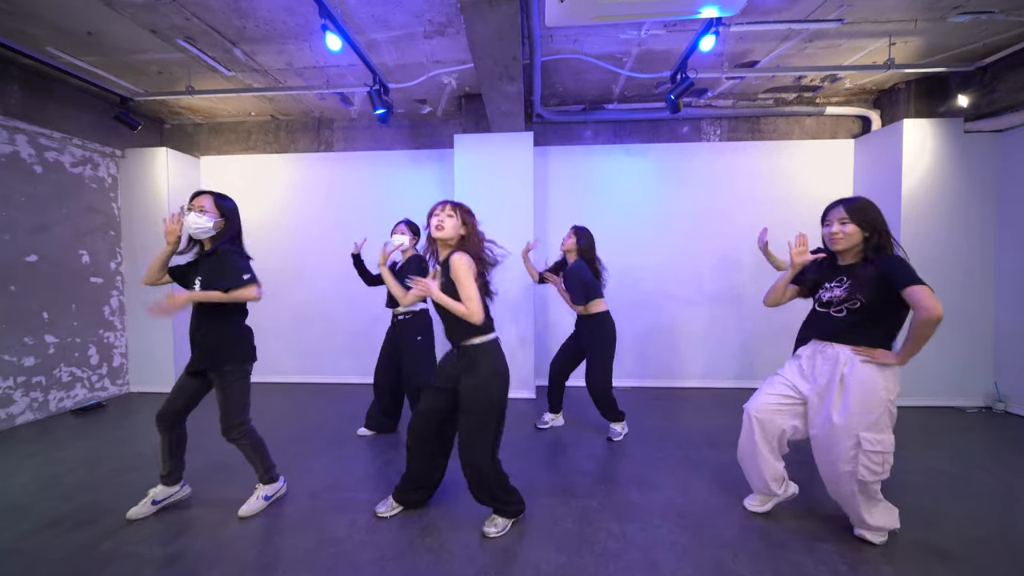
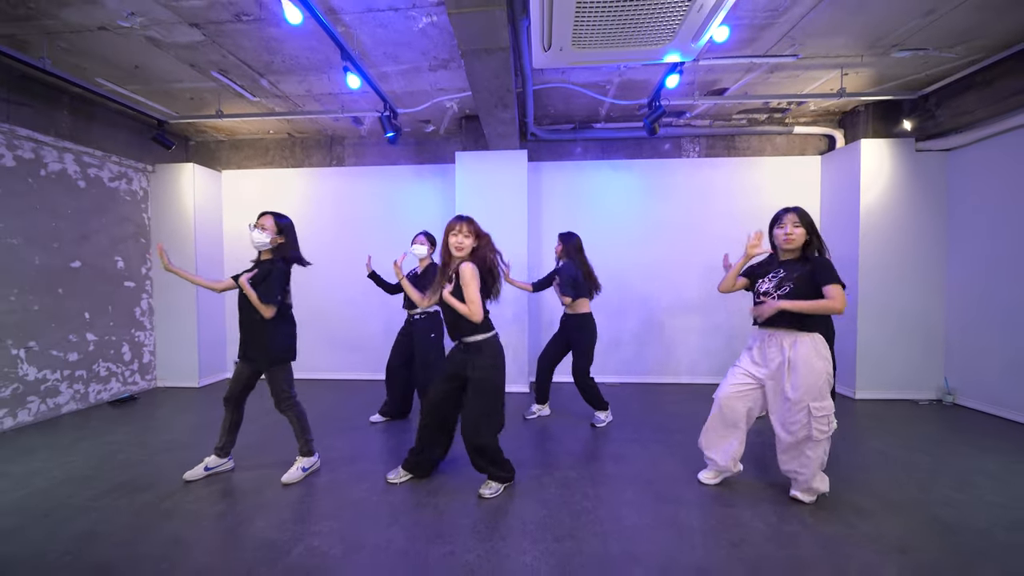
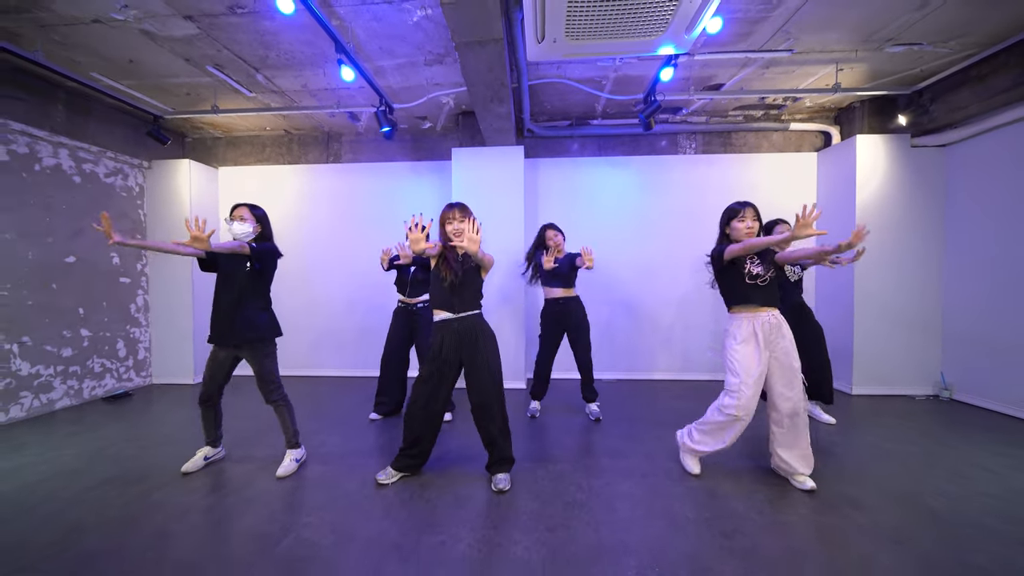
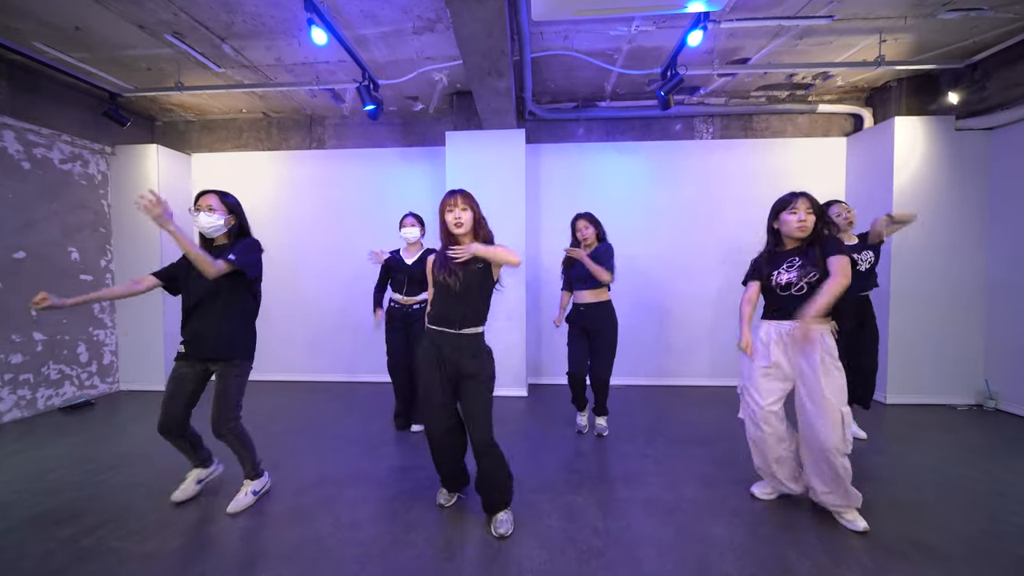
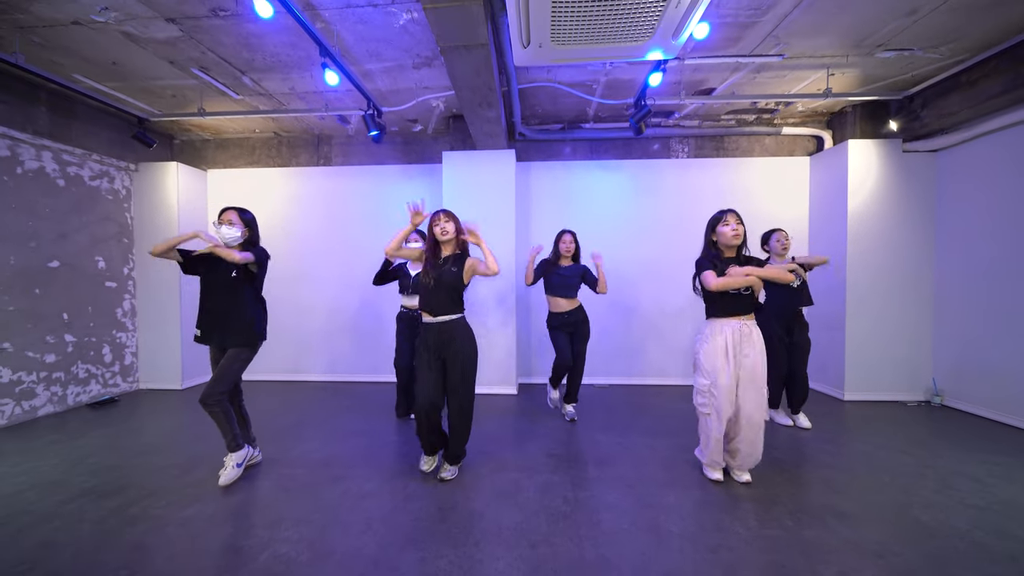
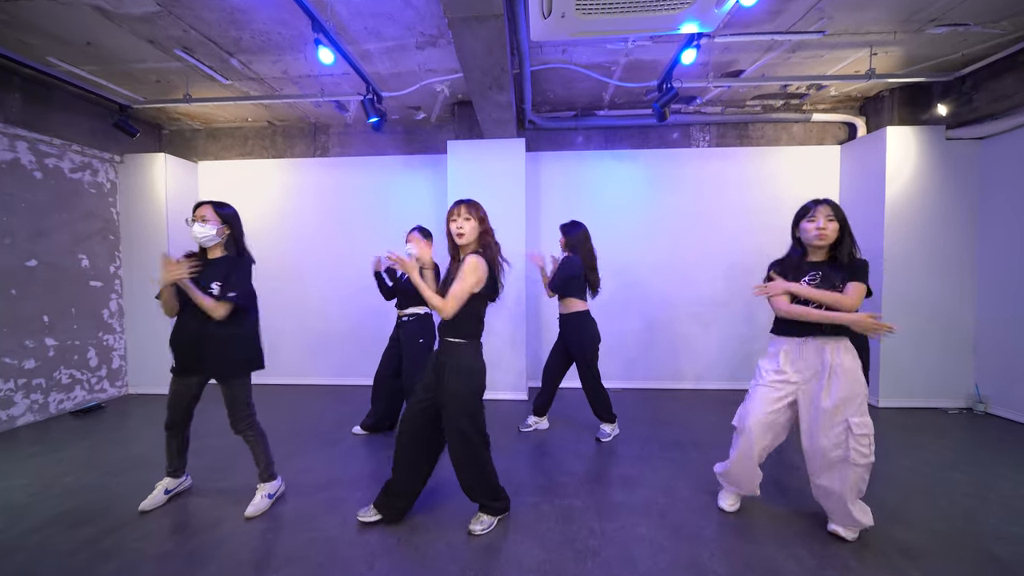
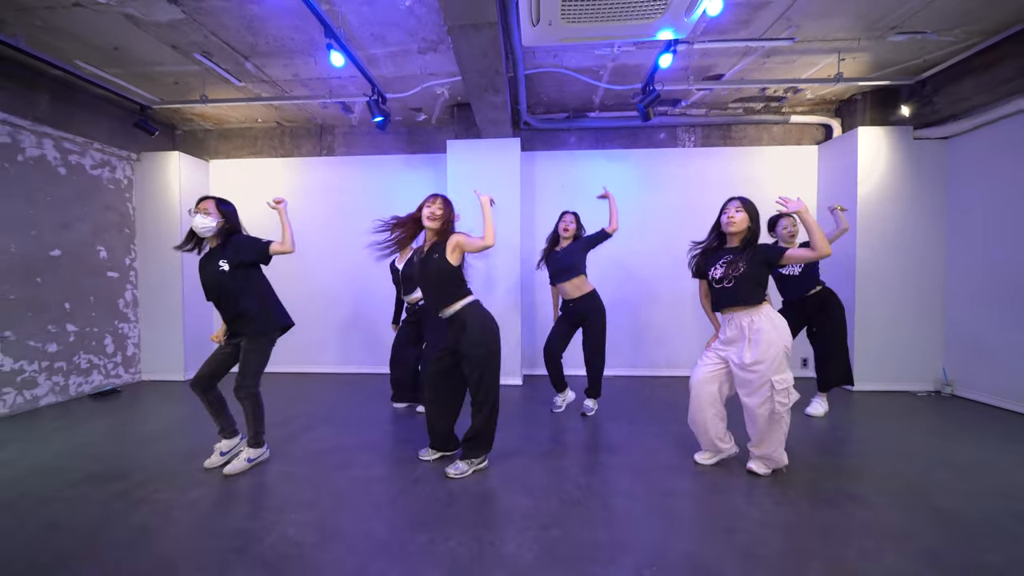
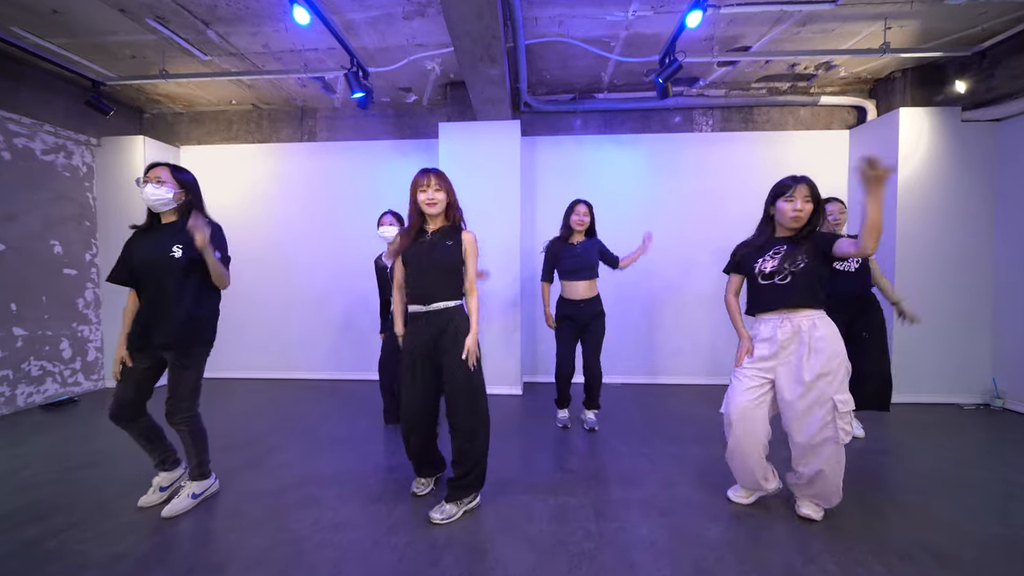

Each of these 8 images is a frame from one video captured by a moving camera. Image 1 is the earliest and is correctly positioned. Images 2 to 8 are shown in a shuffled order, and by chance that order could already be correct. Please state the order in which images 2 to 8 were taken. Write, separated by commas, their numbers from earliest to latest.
2, 6, 3, 4, 7, 8, 5
